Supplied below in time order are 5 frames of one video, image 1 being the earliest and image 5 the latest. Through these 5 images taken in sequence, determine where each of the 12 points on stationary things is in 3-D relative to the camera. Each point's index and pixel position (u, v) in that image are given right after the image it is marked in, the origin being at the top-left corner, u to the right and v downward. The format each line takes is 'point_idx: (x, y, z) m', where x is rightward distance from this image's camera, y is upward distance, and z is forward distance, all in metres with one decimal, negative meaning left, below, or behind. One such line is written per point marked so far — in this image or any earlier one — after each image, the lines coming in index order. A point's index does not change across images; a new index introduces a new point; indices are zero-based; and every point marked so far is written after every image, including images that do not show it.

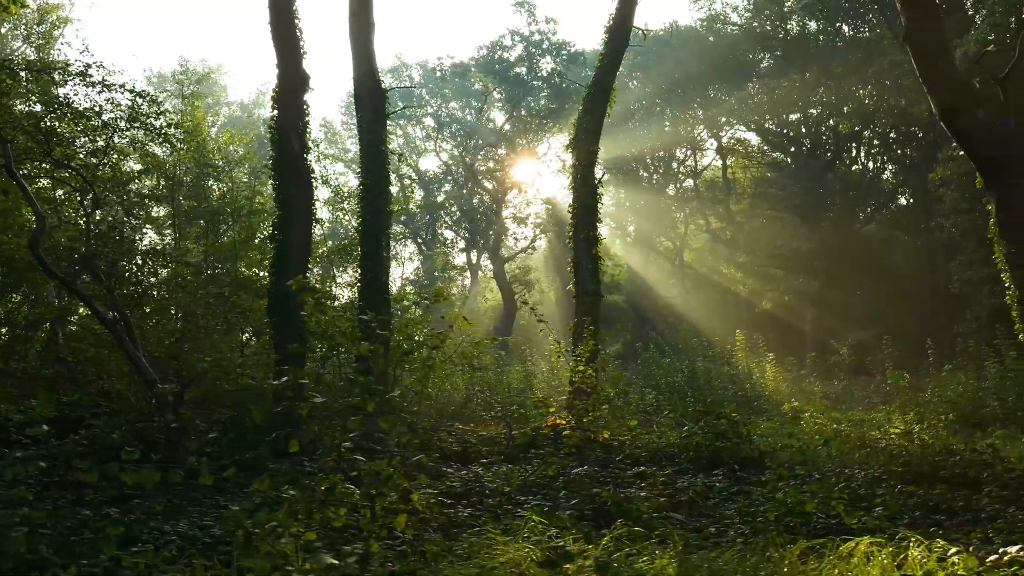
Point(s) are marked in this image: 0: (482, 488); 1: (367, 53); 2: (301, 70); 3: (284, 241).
0: (-0.3, -1.9, +8.7) m
1: (-2.3, +3.8, +15.0) m
2: (-2.8, +2.9, +12.1) m
3: (-3.0, +0.6, +12.0) m
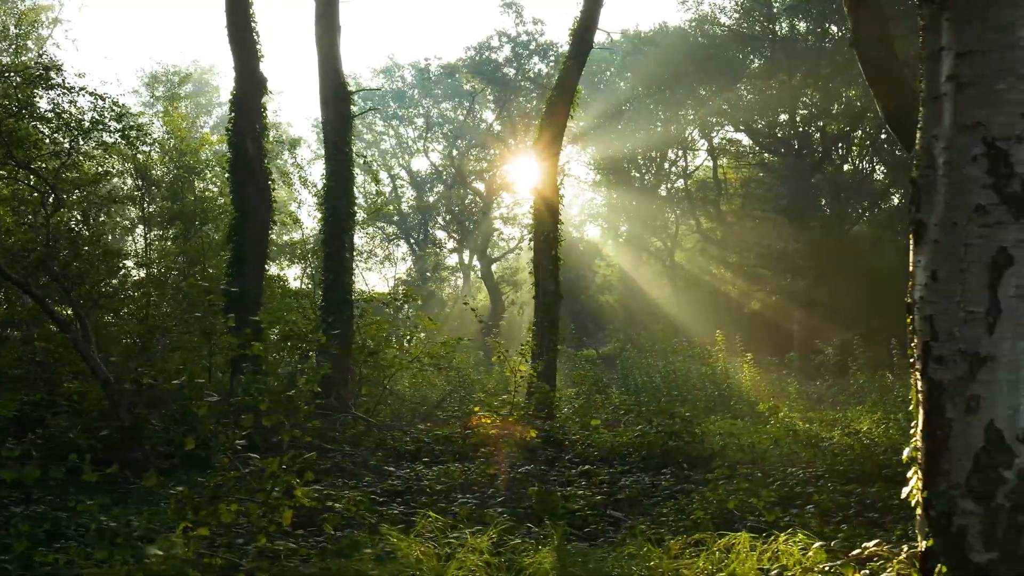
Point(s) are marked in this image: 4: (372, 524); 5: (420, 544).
0: (-0.9, -1.9, +8.8) m
1: (-2.9, +3.8, +15.2) m
2: (-3.4, +2.9, +12.3) m
3: (-3.6, +0.6, +12.2) m
4: (-1.0, -1.7, +6.6) m
5: (-0.5, -1.5, +5.7) m
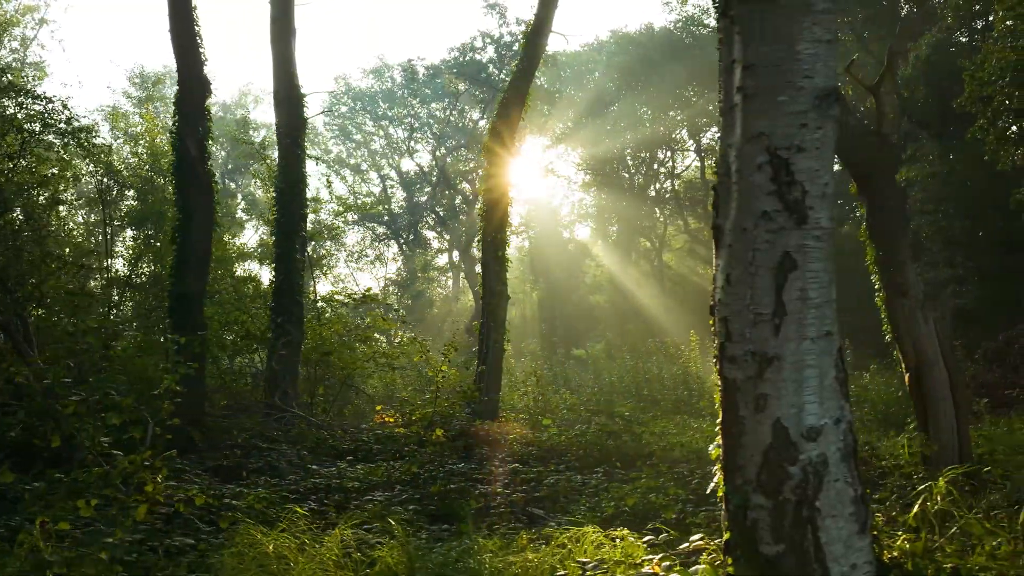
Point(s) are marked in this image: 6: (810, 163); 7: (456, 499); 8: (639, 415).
0: (-1.7, -1.9, +9.0) m
1: (-3.7, +3.8, +15.3) m
2: (-4.2, +2.8, +12.4) m
3: (-4.4, +0.6, +12.3) m
4: (-1.8, -1.7, +6.8) m
5: (-1.3, -1.6, +5.9) m
6: (+1.2, +0.5, +3.7) m
7: (-0.5, -1.9, +8.3) m
8: (+1.9, -1.9, +14.1) m
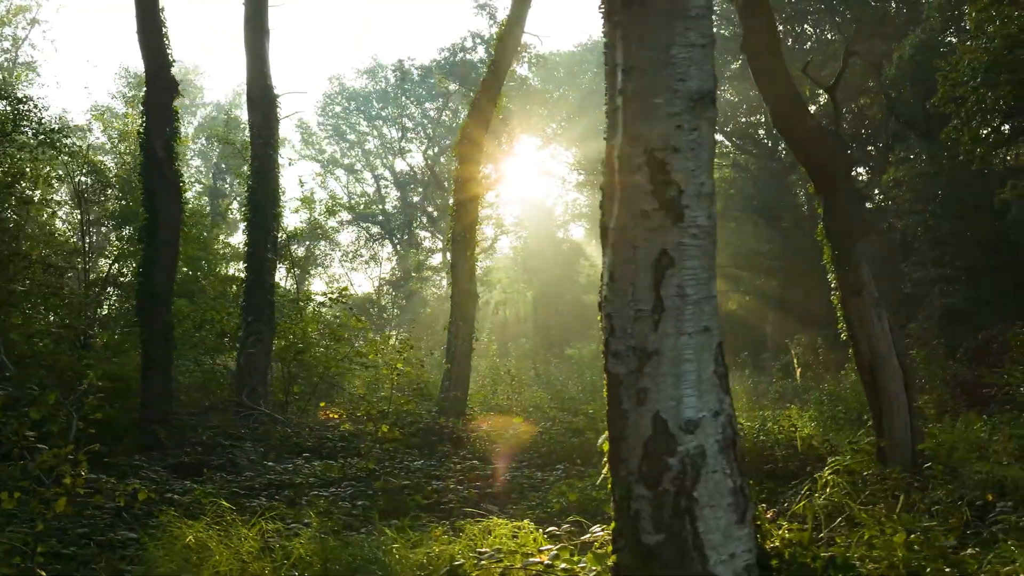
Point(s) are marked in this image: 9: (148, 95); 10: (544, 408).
0: (-2.2, -1.9, +9.1) m
1: (-4.2, +3.8, +15.4) m
2: (-4.7, +2.9, +12.5) m
3: (-4.9, +0.6, +12.4) m
4: (-2.3, -1.7, +6.9) m
5: (-1.8, -1.5, +6.0) m
6: (+0.7, +0.5, +3.9) m
7: (-1.0, -1.9, +8.4) m
8: (+1.5, -1.9, +14.2) m
9: (-4.9, +2.5, +12.4) m
10: (+0.5, -2.1, +16.4) m
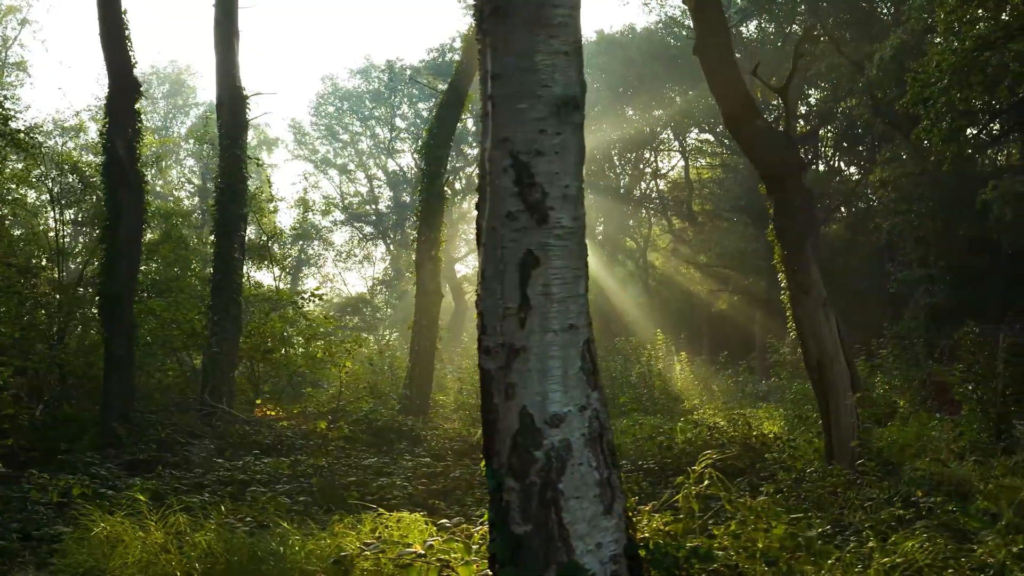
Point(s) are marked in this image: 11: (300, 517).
0: (-2.7, -1.9, +9.2) m
1: (-4.8, +3.8, +15.6) m
2: (-5.2, +2.9, +12.6) m
3: (-5.4, +0.6, +12.5) m
4: (-2.8, -1.7, +7.0) m
5: (-2.3, -1.5, +6.1) m
6: (+0.2, +0.5, +4.0) m
7: (-1.5, -1.9, +8.5) m
8: (+0.9, -1.9, +14.4) m
9: (-5.5, +2.5, +12.5) m
10: (-0.1, -2.1, +16.5) m
11: (-1.6, -1.7, +6.8) m
